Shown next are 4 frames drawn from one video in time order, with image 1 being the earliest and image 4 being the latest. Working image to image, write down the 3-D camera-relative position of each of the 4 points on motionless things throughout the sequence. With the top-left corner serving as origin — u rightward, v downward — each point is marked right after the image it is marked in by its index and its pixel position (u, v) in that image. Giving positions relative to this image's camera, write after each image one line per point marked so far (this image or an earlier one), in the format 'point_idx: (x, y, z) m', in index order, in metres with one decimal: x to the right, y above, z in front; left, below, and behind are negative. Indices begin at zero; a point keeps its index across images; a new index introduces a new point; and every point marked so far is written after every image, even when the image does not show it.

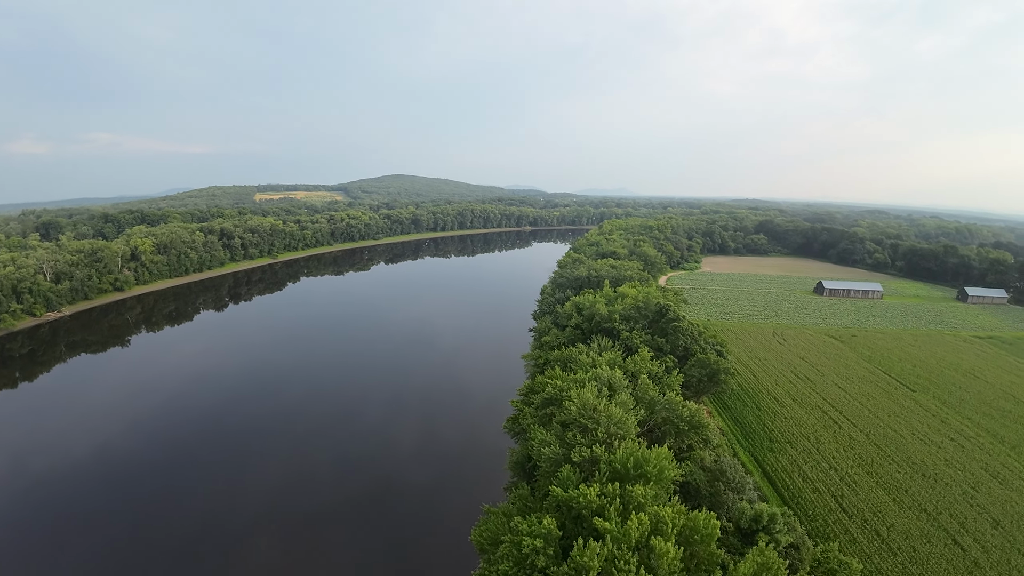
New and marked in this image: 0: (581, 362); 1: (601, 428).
0: (+2.9, -3.2, +18.3) m
1: (+2.7, -4.2, +12.9) m
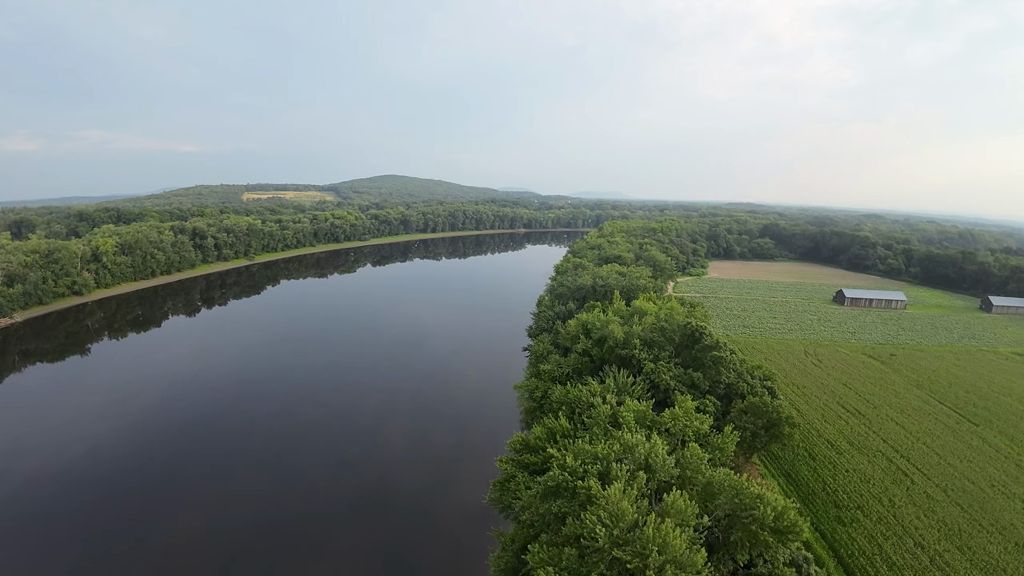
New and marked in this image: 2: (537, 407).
0: (+2.6, -3.8, +13.2) m
1: (+2.4, -4.9, +7.8) m
2: (+1.1, -5.2, +19.1) m
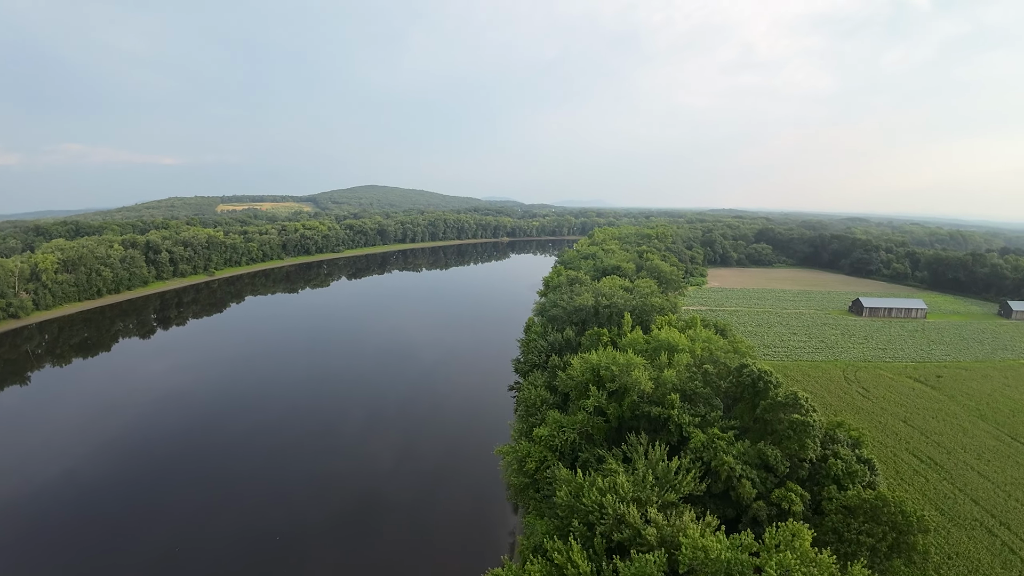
0: (+2.2, -4.6, +7.5) m
1: (+2.2, -5.6, +2.0) m
2: (+0.5, -6.2, +13.3) m
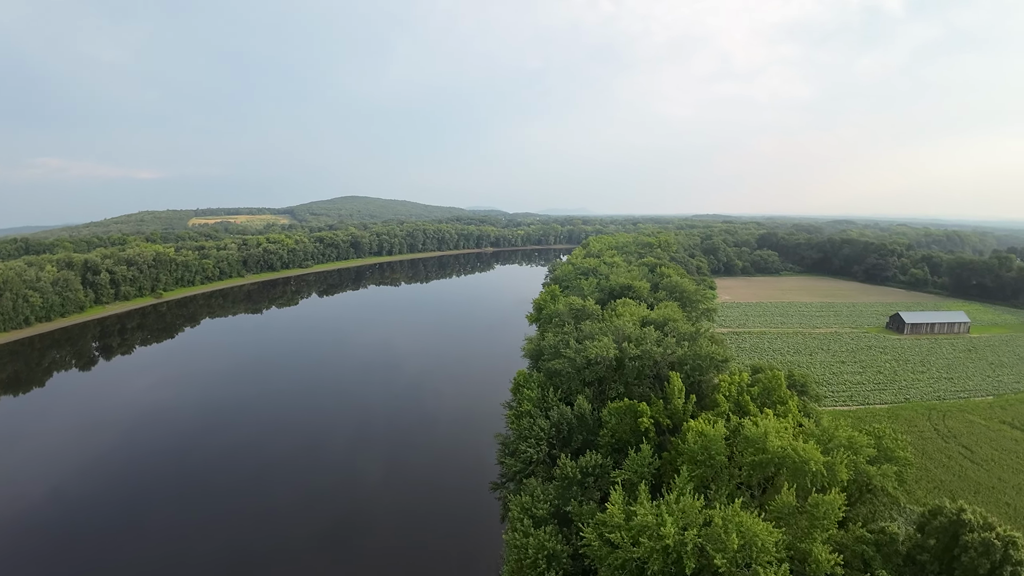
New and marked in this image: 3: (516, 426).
0: (+2.1, -5.8, +0.3) m
1: (+2.4, -6.6, -5.1) m
2: (+0.3, -7.5, +6.0) m
3: (+0.2, -4.3, +13.8) m
